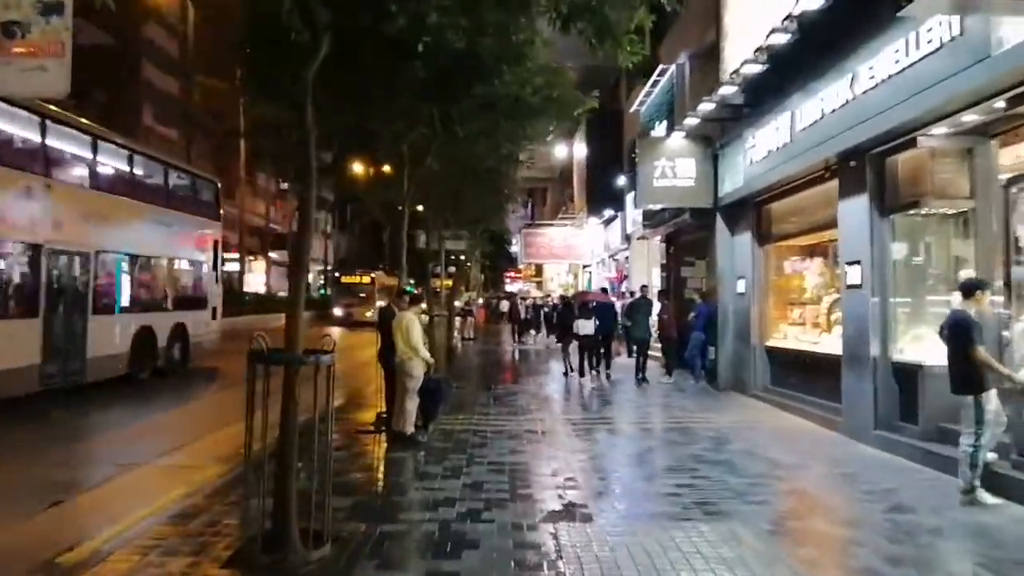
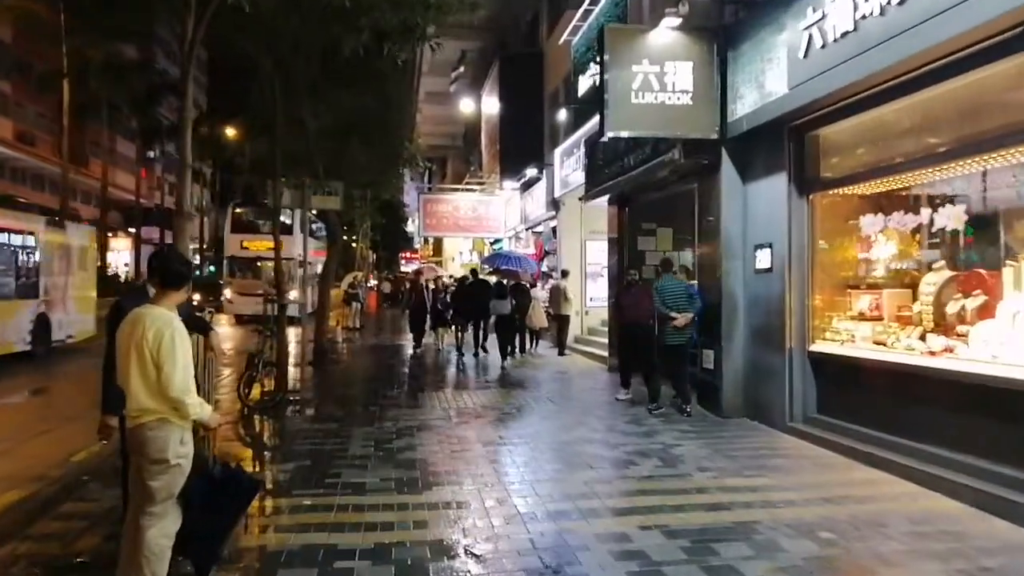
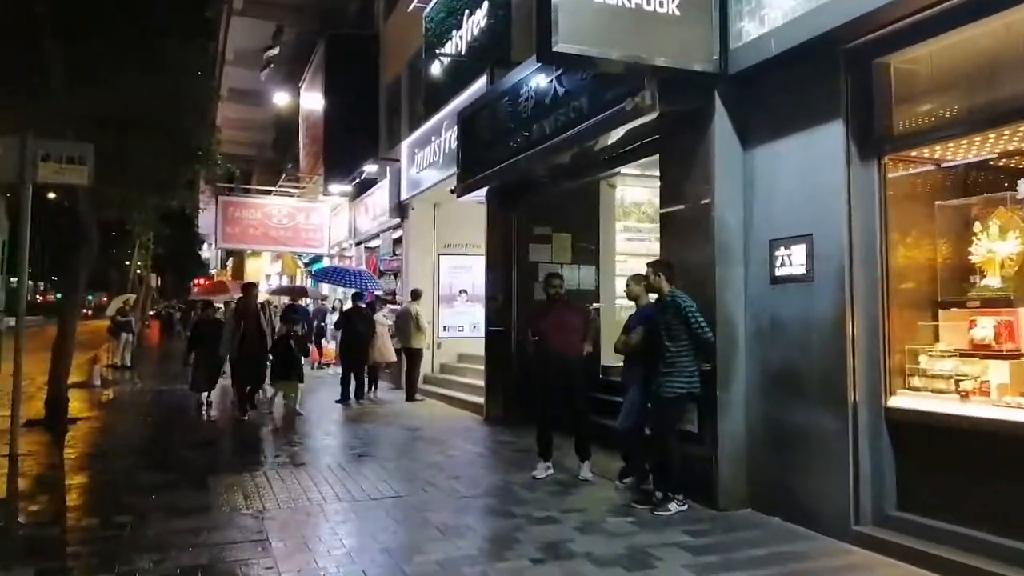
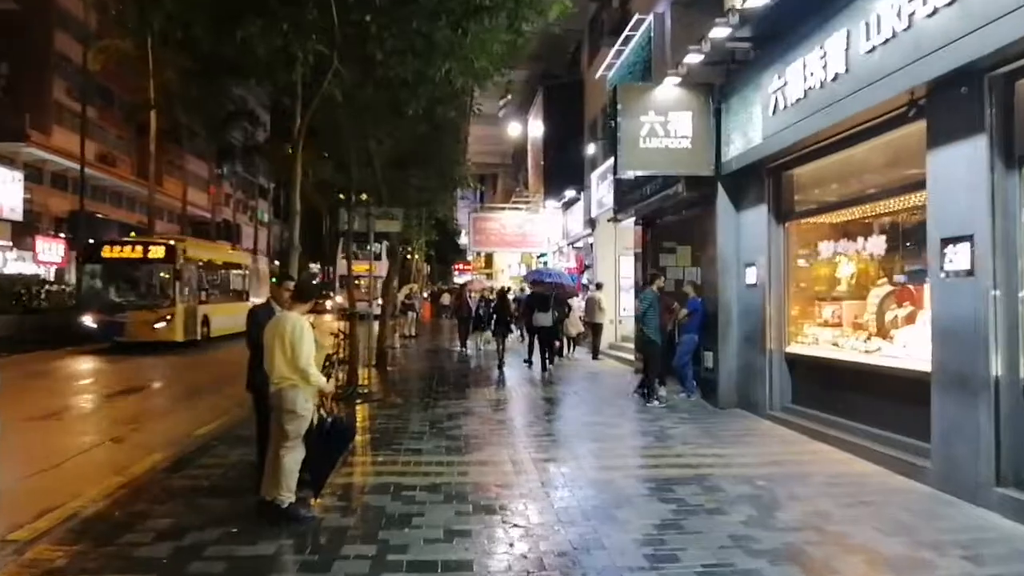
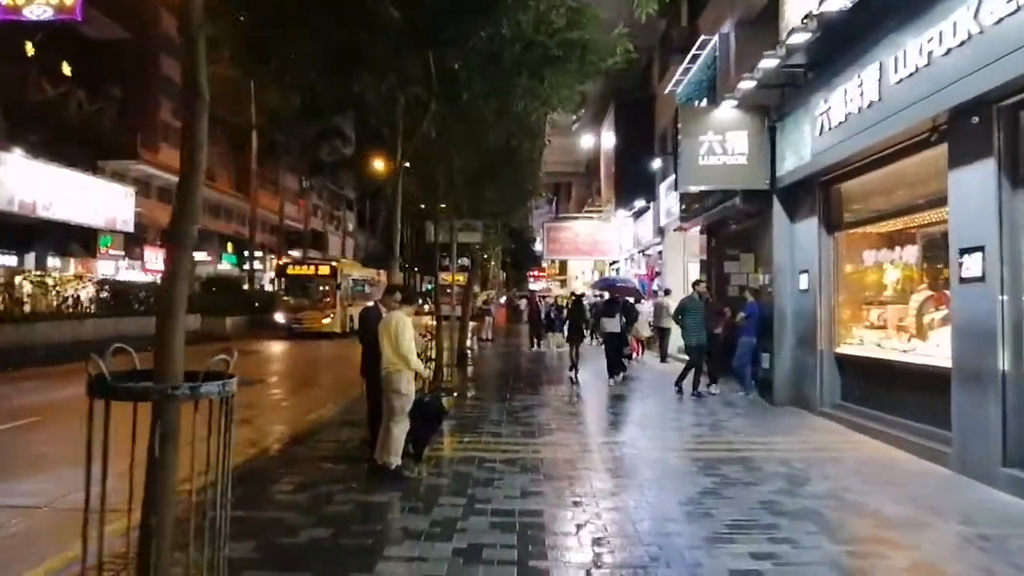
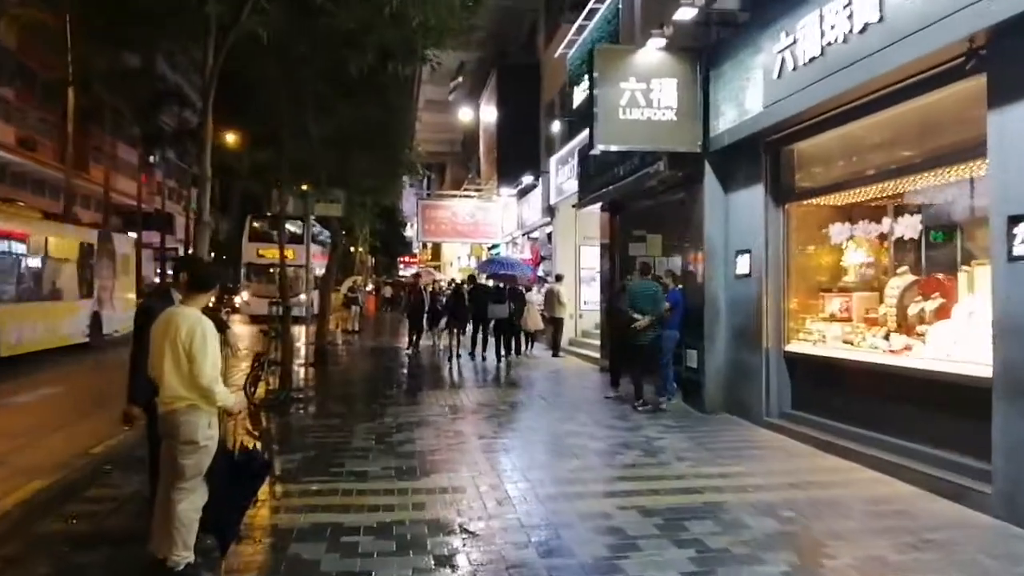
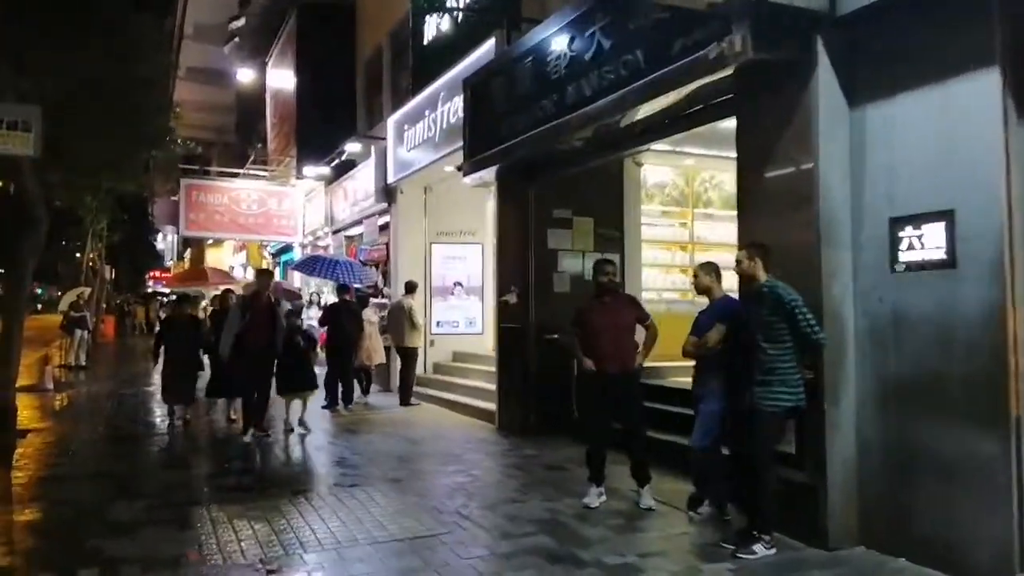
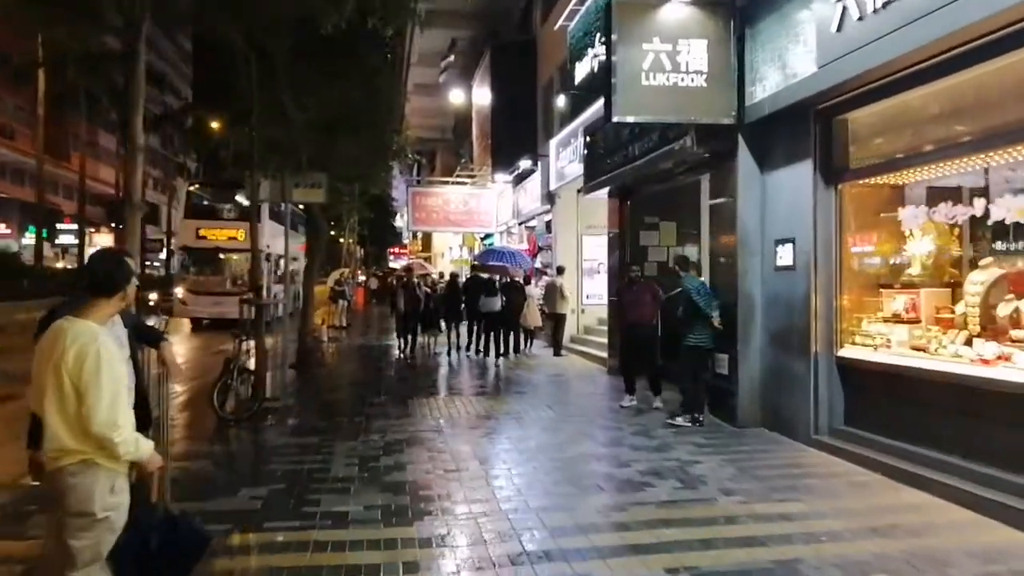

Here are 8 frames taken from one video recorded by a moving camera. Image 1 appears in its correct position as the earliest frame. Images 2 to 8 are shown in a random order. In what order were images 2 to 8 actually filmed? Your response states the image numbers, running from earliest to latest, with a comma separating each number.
5, 4, 6, 2, 8, 3, 7
